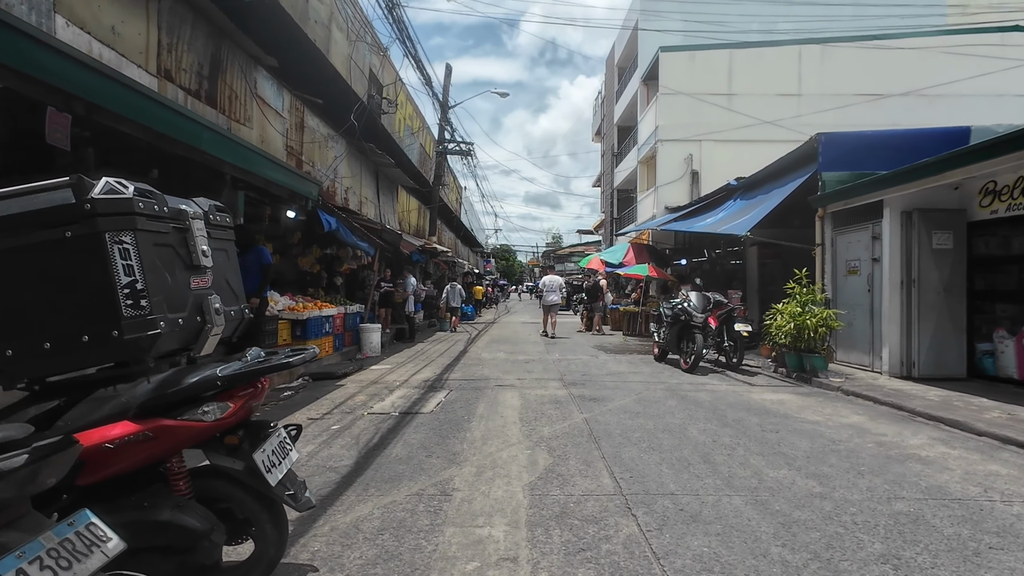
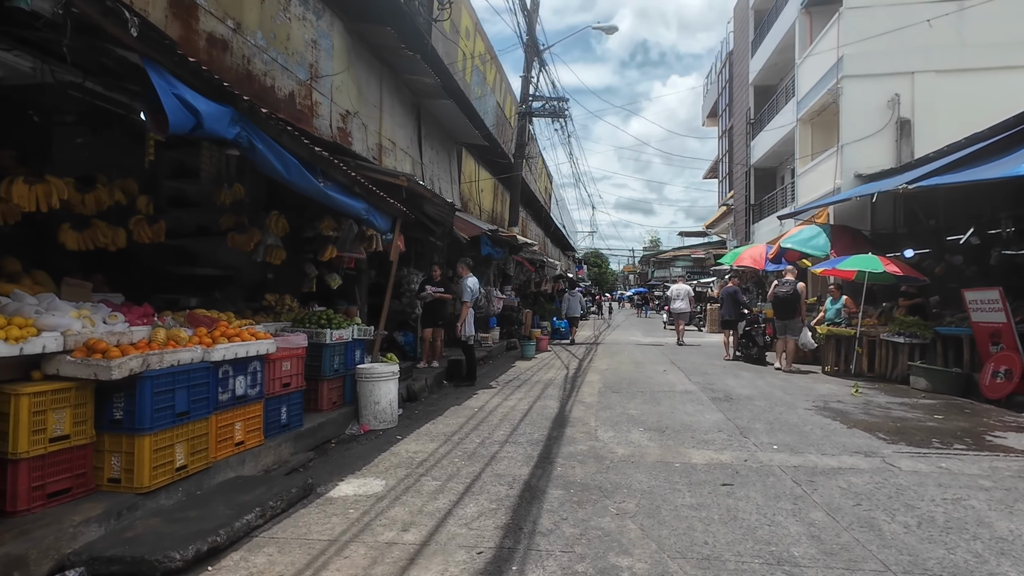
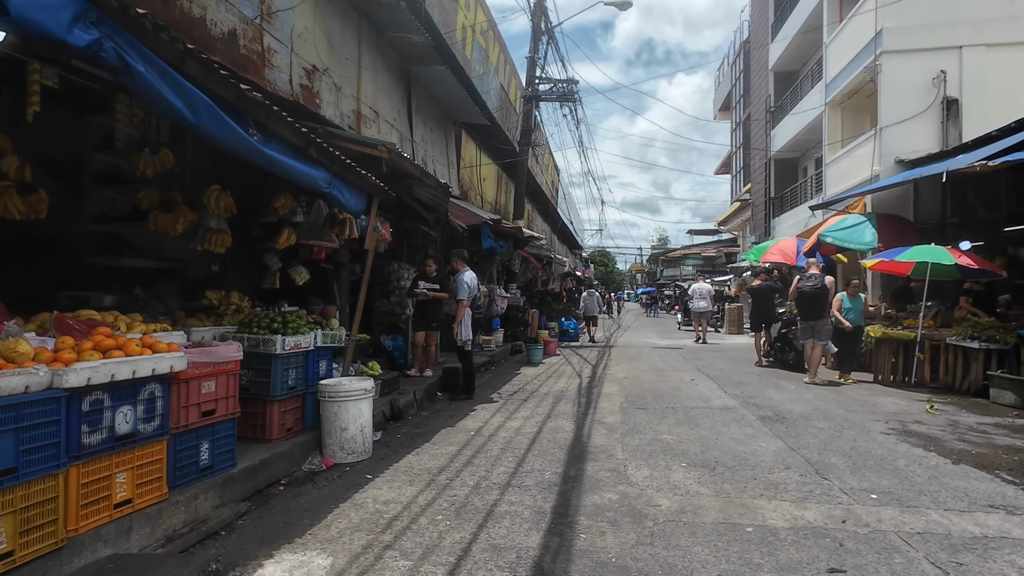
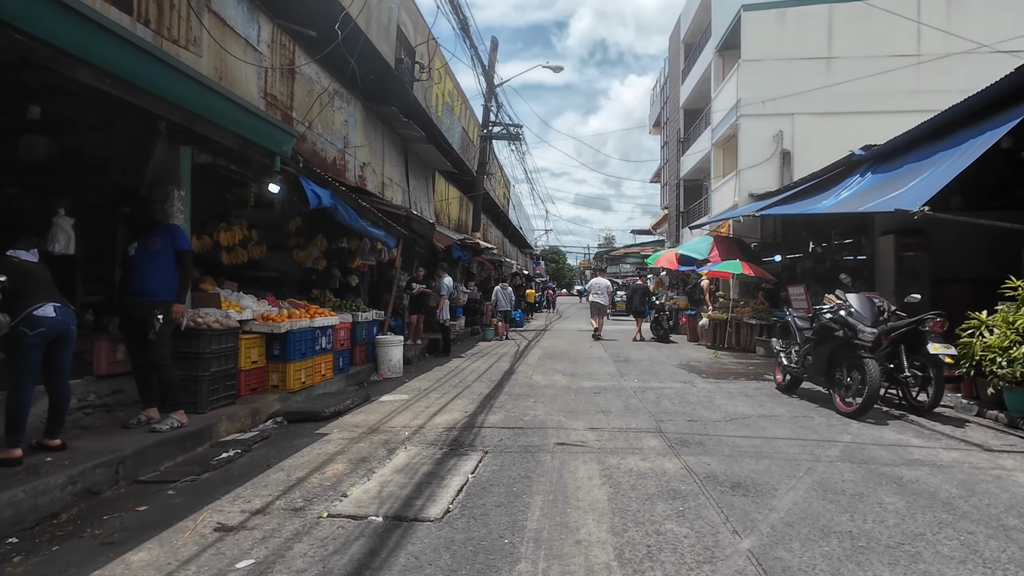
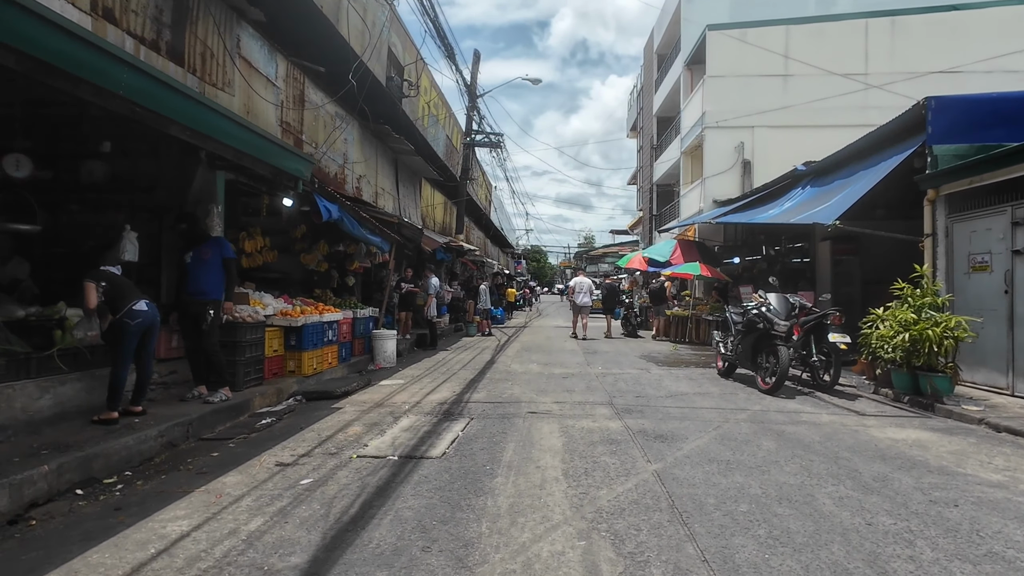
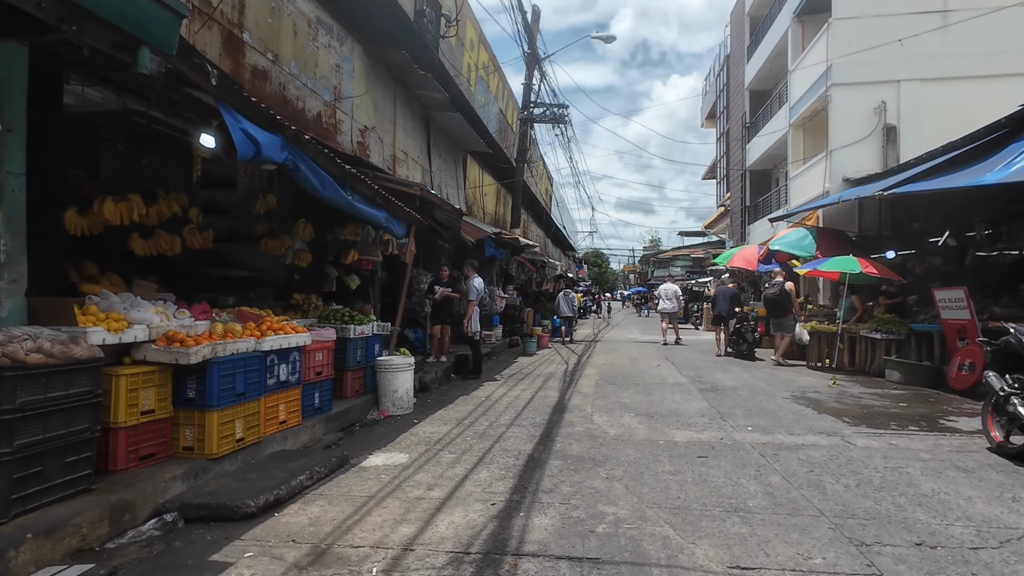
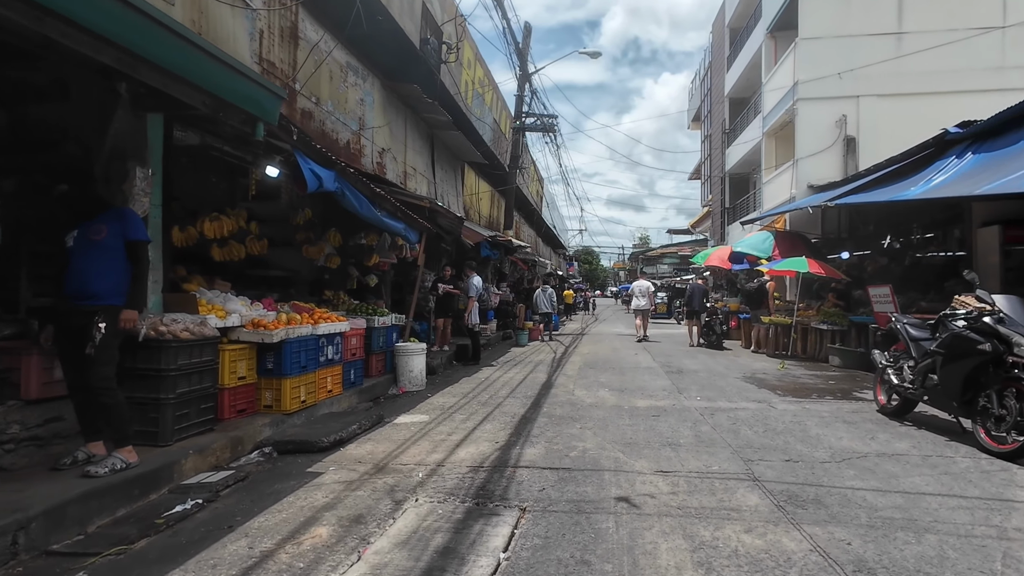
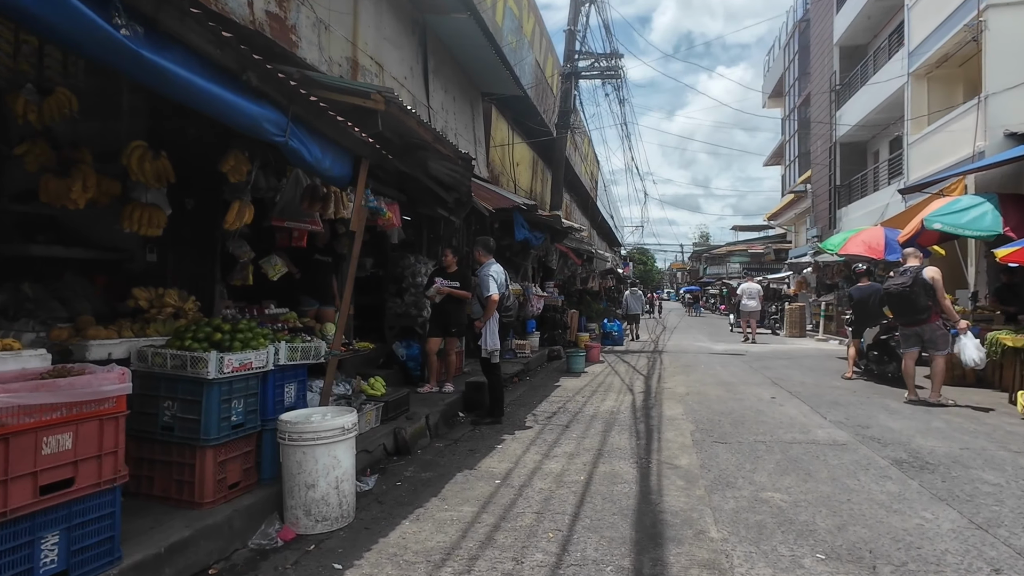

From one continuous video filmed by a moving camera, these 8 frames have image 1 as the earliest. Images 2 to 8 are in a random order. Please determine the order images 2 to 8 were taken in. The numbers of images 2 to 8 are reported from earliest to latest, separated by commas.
5, 4, 7, 6, 2, 3, 8
